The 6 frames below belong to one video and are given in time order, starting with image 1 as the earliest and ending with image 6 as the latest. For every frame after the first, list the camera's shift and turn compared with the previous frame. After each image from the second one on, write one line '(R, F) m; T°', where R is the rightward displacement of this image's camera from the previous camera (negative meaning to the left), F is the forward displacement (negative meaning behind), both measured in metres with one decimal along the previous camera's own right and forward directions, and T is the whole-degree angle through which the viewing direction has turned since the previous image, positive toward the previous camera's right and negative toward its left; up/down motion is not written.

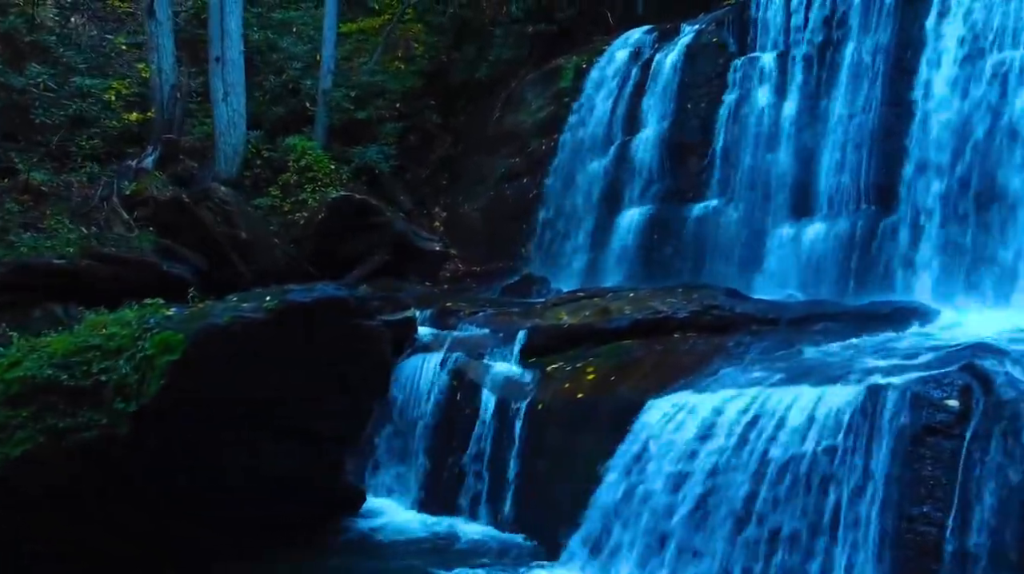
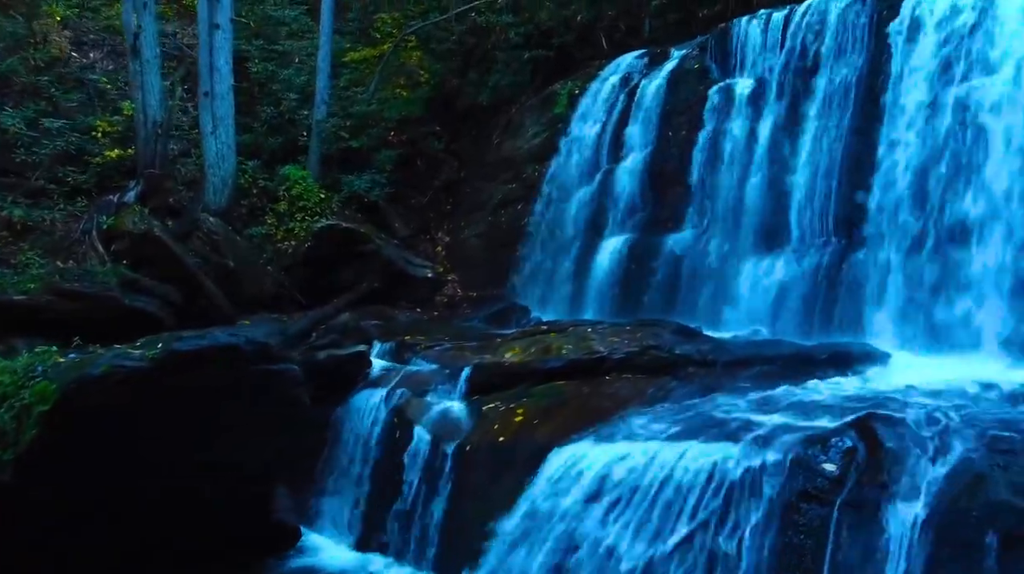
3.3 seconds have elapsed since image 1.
(+1.2, +0.1) m; -4°
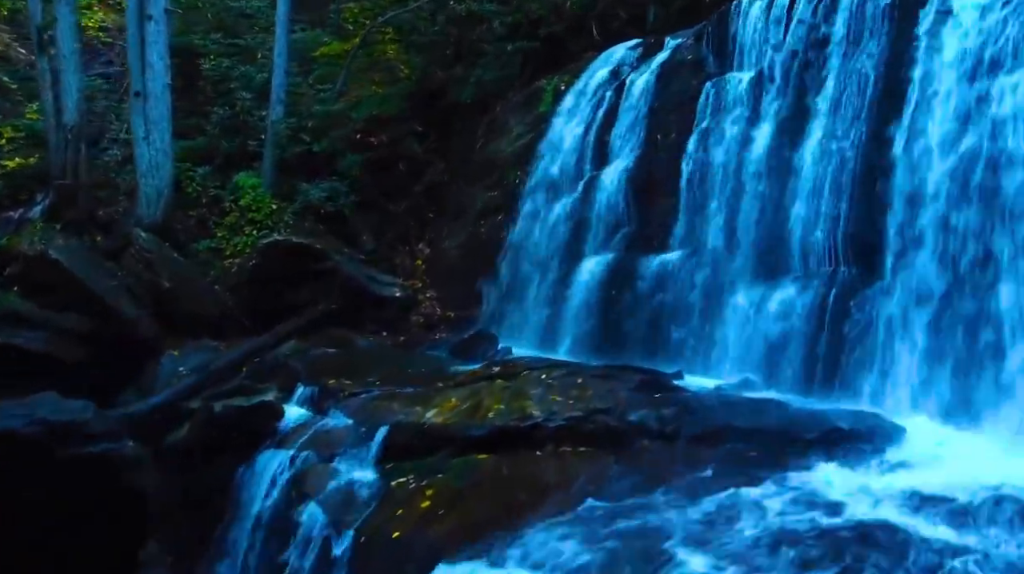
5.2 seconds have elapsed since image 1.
(+0.9, +1.5) m; -3°
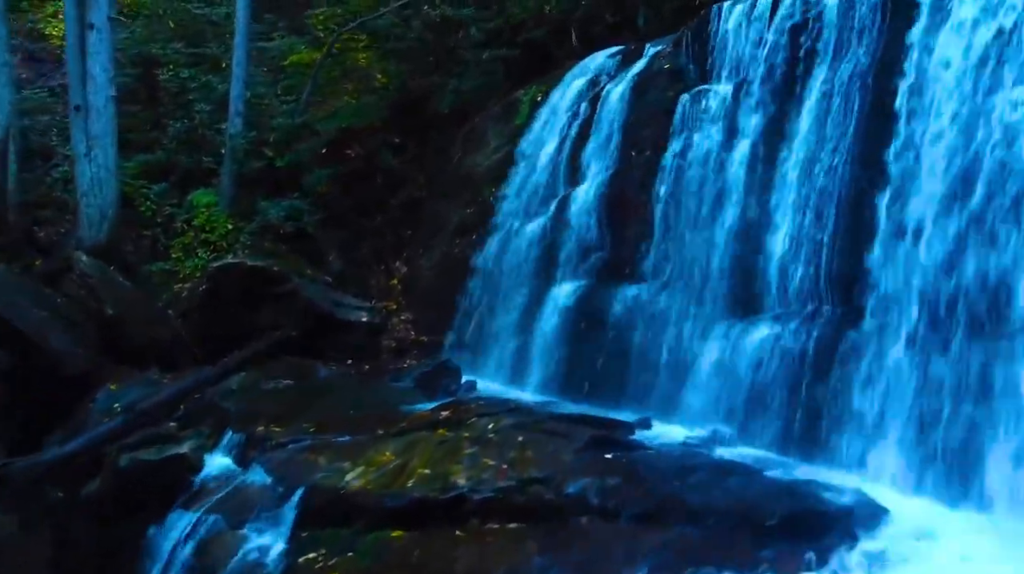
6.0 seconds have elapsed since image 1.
(+0.6, +0.8) m; -1°
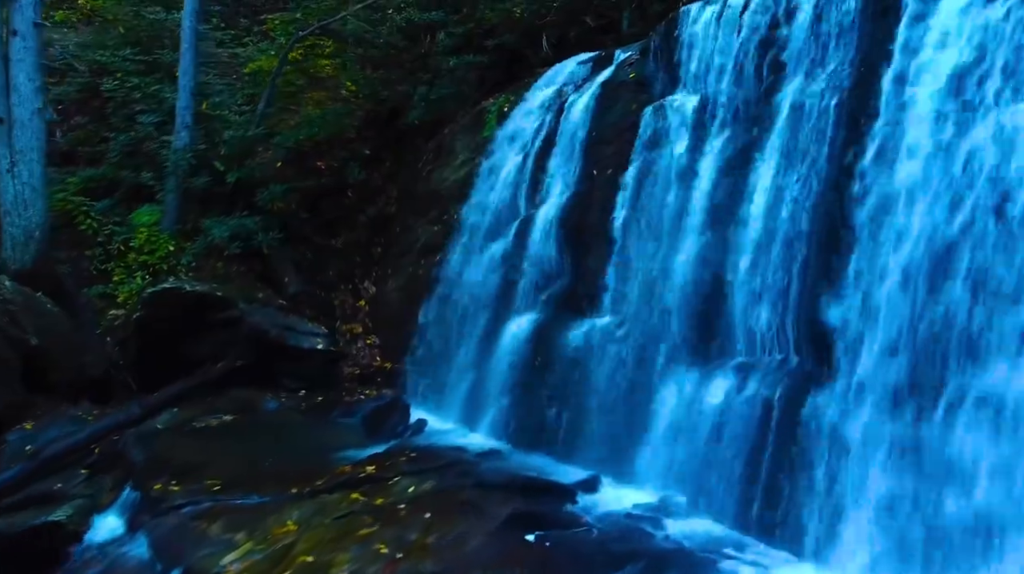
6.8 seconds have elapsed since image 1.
(+0.6, +0.9) m; -1°
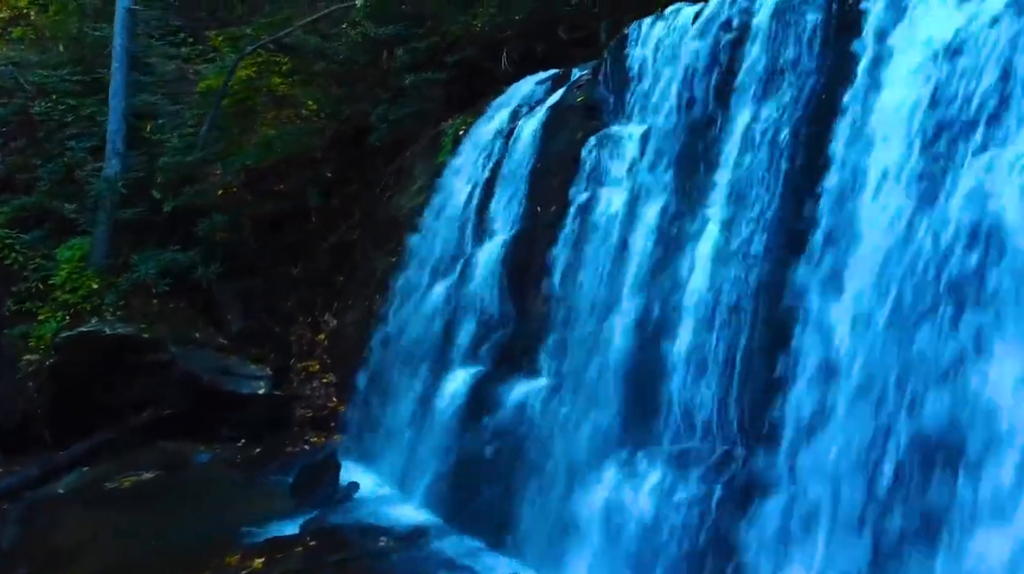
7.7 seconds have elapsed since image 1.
(+0.7, +1.0) m; -2°
